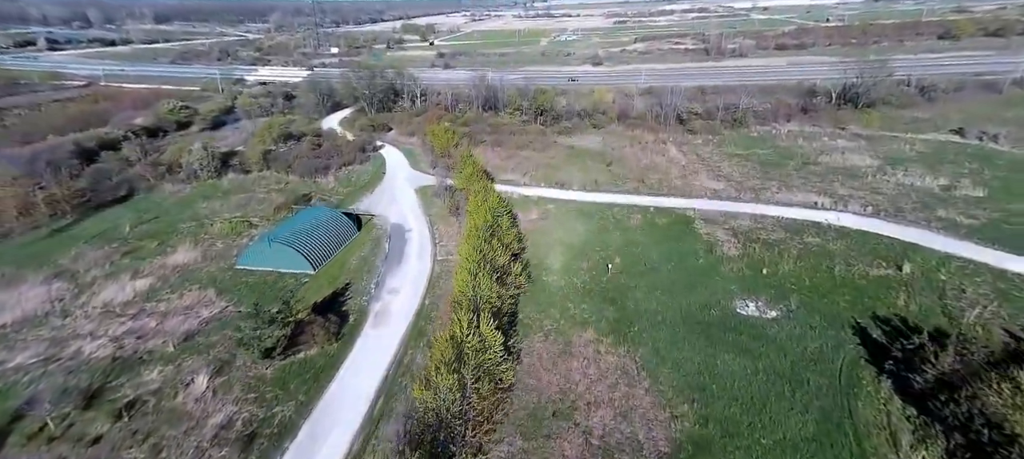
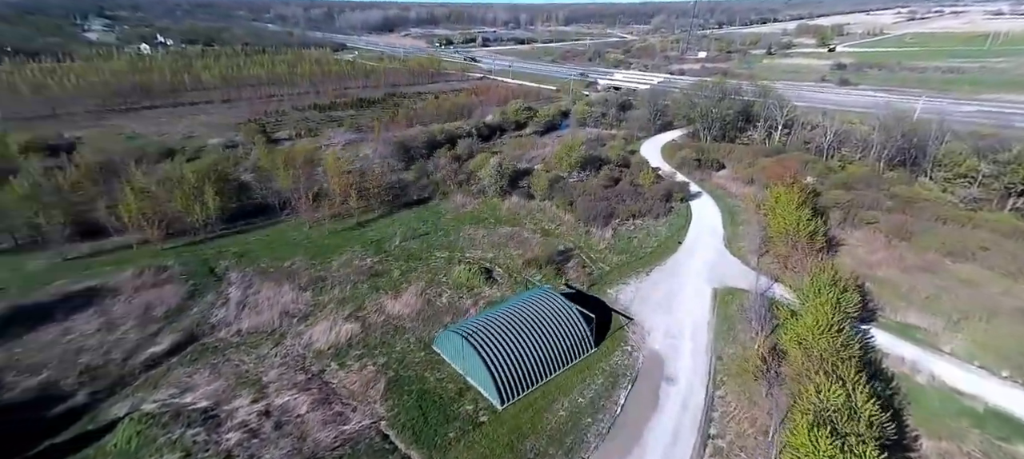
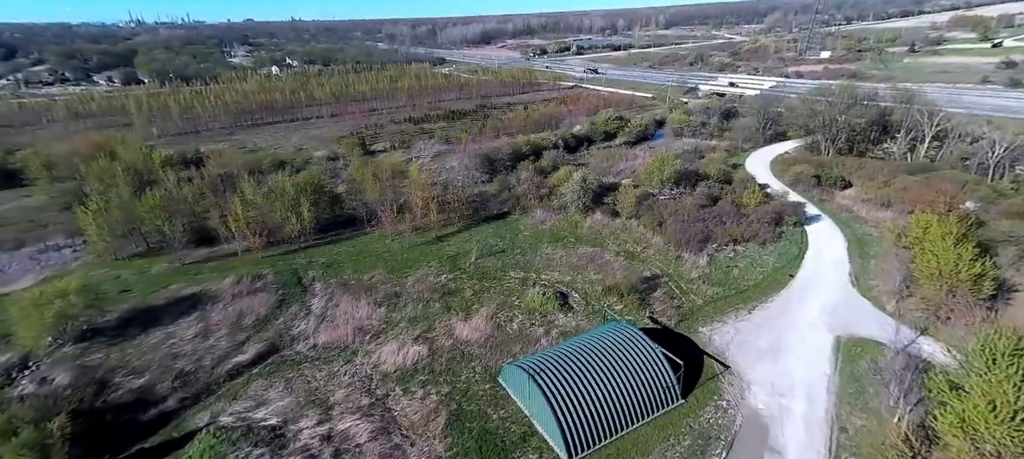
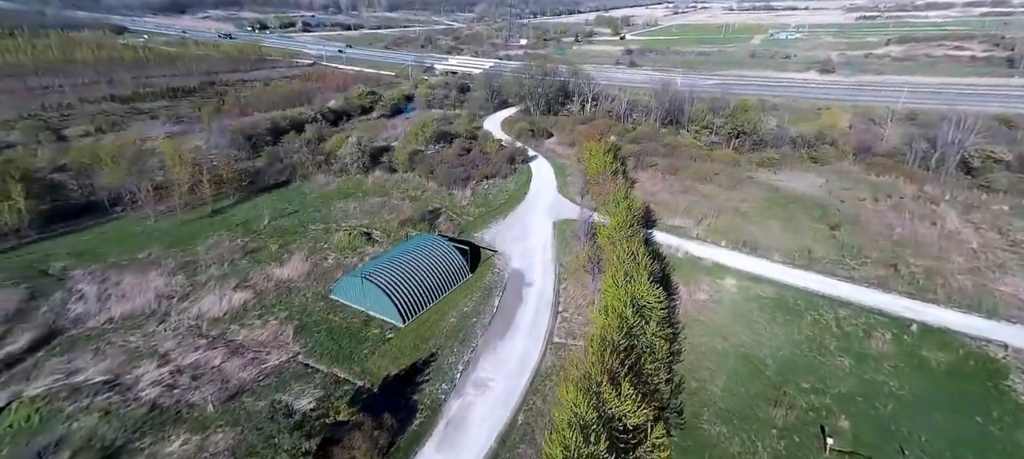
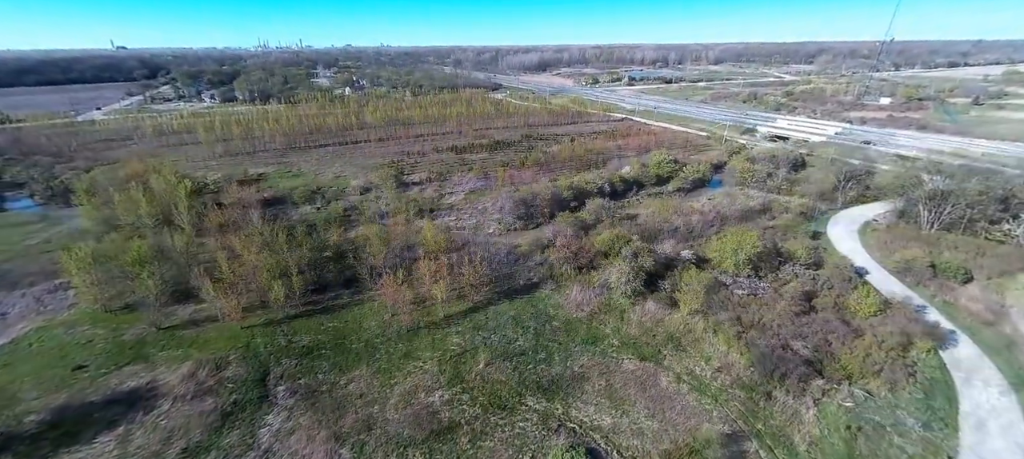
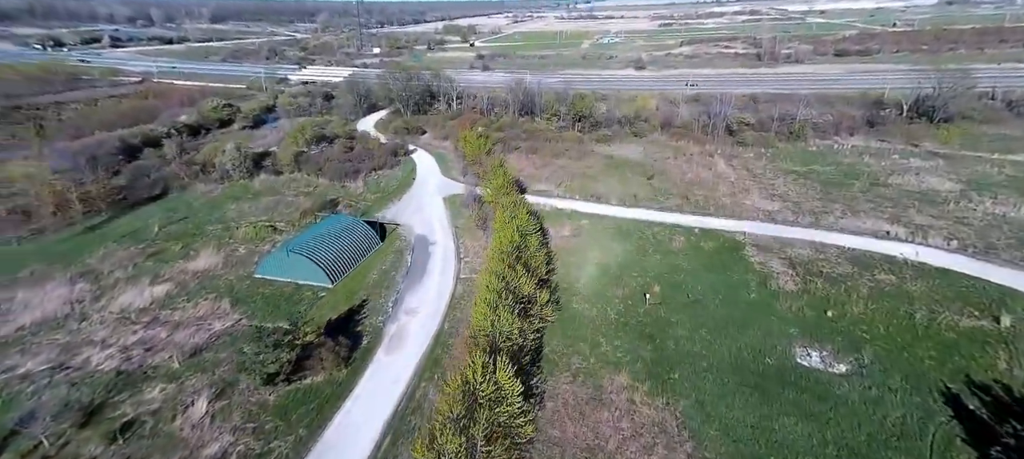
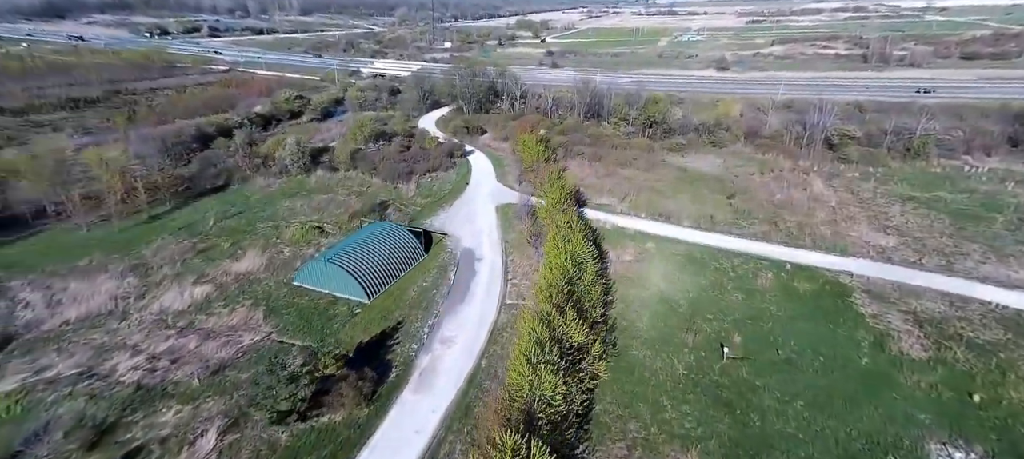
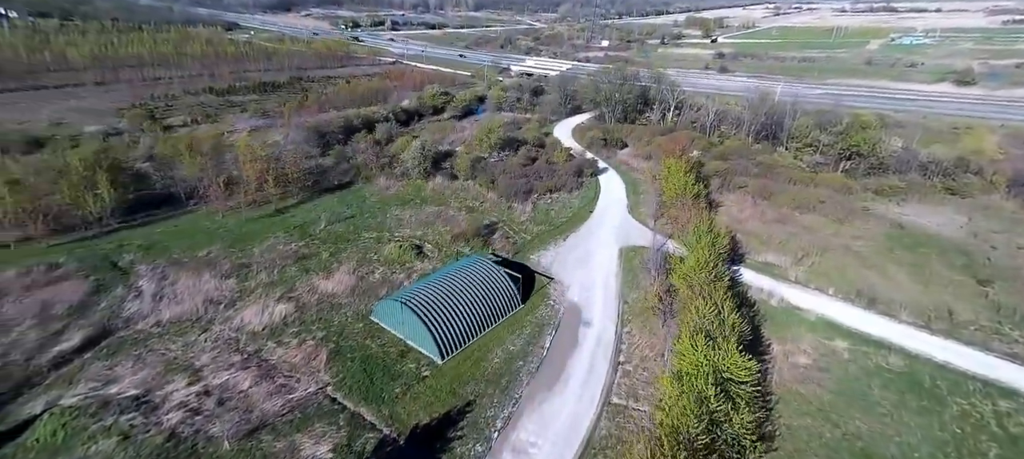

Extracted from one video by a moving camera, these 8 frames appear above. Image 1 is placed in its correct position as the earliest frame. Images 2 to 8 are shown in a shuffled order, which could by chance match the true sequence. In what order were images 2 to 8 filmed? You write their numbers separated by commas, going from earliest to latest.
6, 7, 4, 8, 2, 3, 5
